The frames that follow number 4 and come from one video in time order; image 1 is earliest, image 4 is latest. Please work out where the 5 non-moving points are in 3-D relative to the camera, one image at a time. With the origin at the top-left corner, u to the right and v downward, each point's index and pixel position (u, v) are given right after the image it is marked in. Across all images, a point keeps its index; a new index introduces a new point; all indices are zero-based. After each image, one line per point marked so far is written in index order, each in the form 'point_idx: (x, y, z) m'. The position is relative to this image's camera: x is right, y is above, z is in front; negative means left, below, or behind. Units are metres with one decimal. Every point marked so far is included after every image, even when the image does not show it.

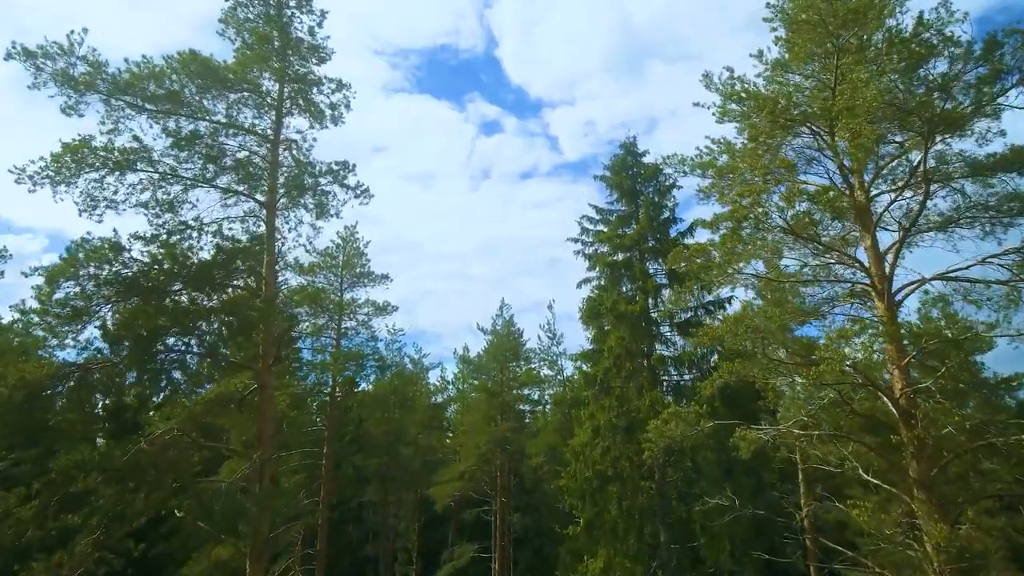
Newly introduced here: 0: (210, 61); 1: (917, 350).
0: (-5.1, +3.8, +13.2) m
1: (+6.2, -0.9, +11.8) m
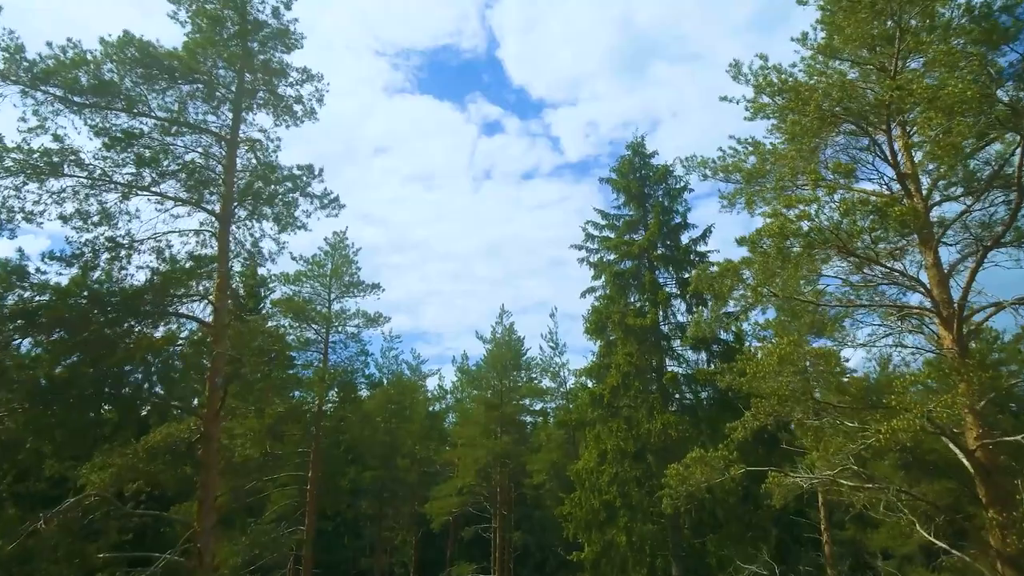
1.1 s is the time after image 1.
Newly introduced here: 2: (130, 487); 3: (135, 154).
0: (-5.2, +3.5, +11.2) m
1: (+6.1, -1.3, +9.8) m
2: (-5.6, -2.9, +11.4) m
3: (-5.3, +1.9, +10.9) m
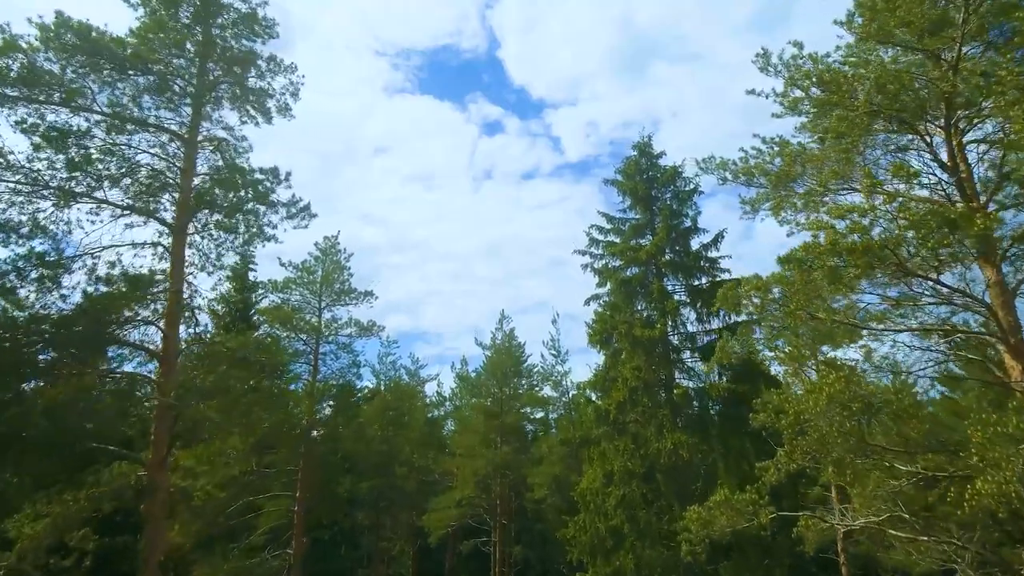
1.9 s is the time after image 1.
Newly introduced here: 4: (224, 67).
0: (-5.2, +3.2, +9.7) m
1: (+6.1, -1.6, +8.3) m
2: (-5.6, -3.2, +10.0) m
3: (-5.3, +1.6, +9.5) m
4: (-4.0, +3.1, +10.8) m
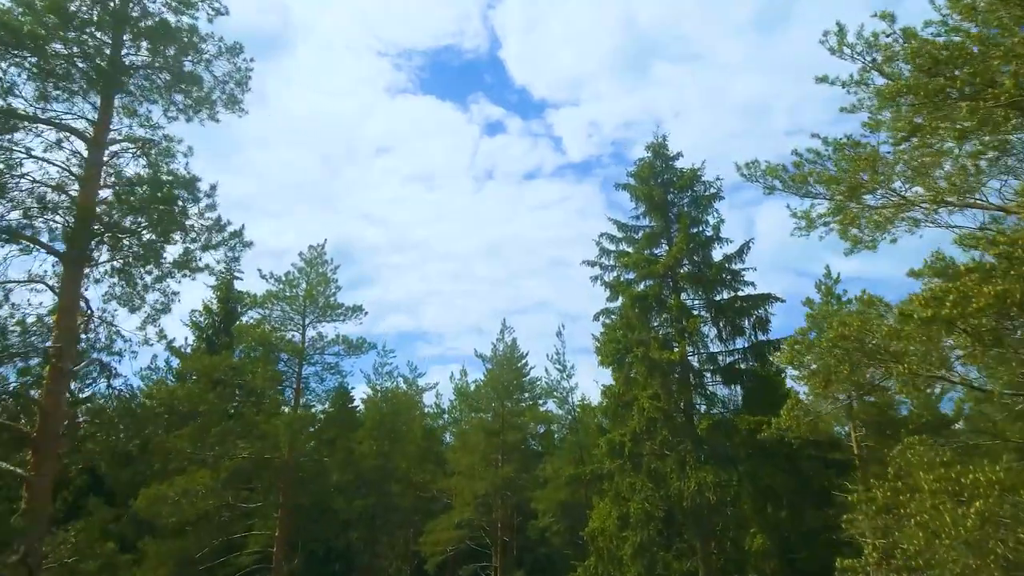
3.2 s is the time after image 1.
0: (-5.2, +2.7, +7.3) m
1: (+6.2, -2.1, +5.9) m
2: (-5.6, -3.7, +7.5) m
3: (-5.3, +1.1, +7.0) m
4: (-4.0, +2.6, +8.3) m
